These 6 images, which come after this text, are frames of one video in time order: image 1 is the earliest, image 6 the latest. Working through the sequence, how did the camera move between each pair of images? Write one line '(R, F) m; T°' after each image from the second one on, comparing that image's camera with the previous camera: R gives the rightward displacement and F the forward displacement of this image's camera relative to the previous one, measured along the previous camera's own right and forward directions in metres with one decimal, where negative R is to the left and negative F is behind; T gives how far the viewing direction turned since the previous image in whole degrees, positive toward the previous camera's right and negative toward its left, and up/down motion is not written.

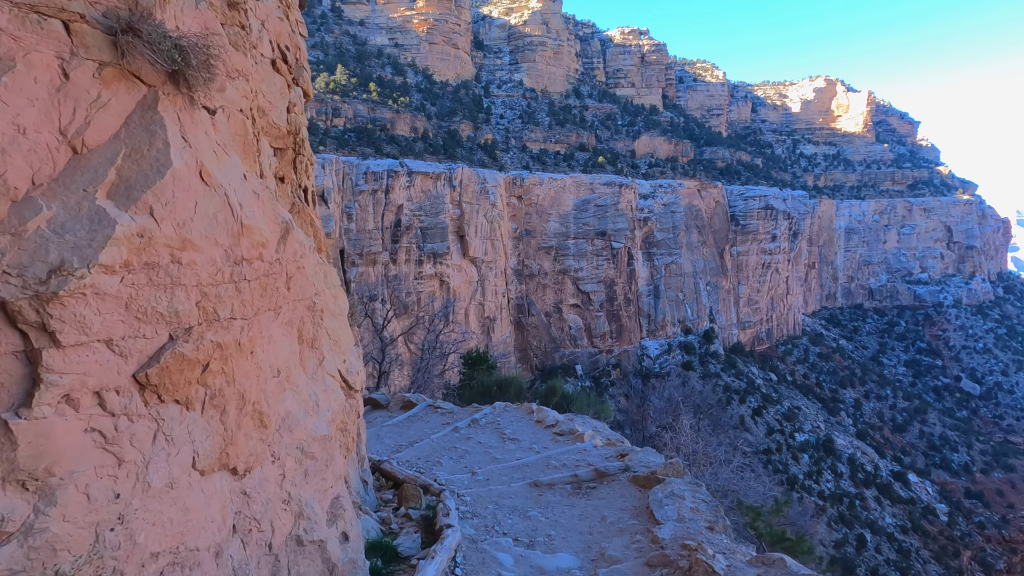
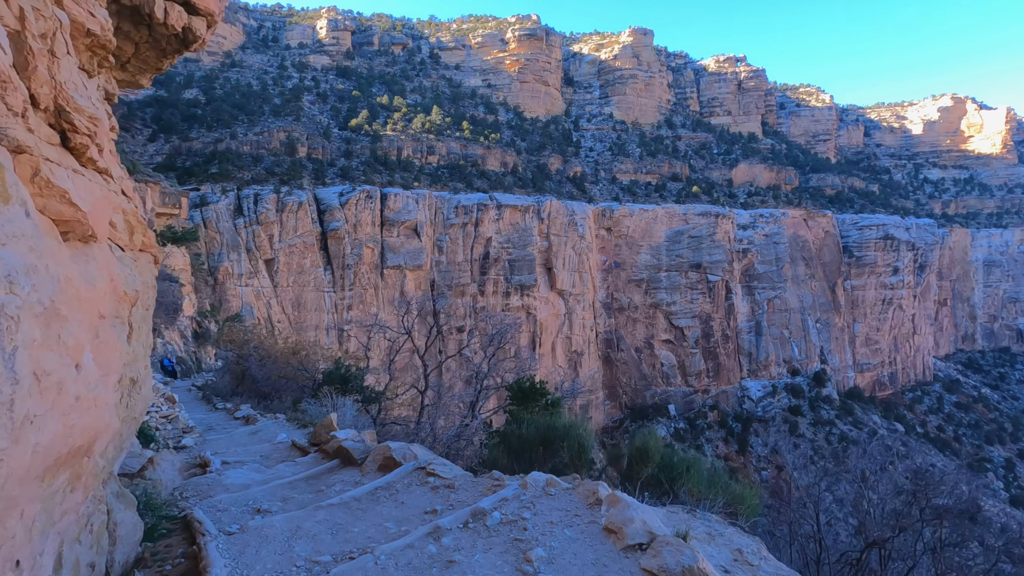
(+0.3, +3.5) m; -9°
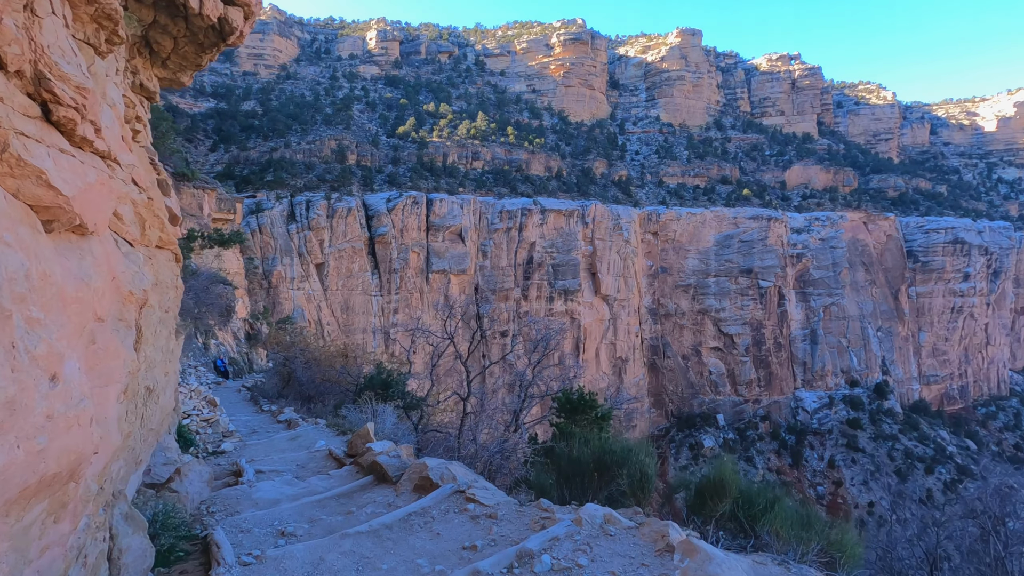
(-0.1, +0.5) m; -5°
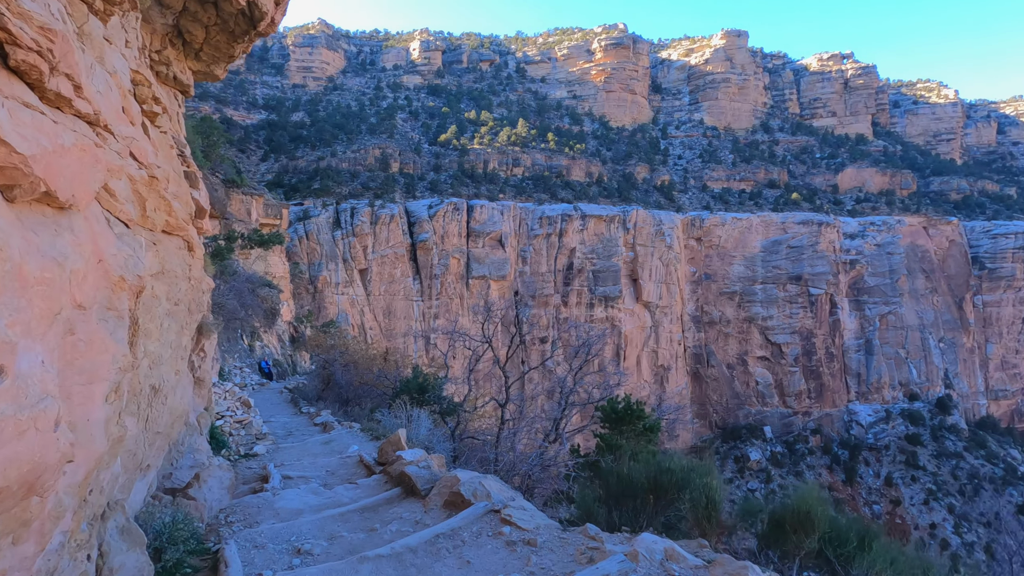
(0.0, +0.5) m; -4°
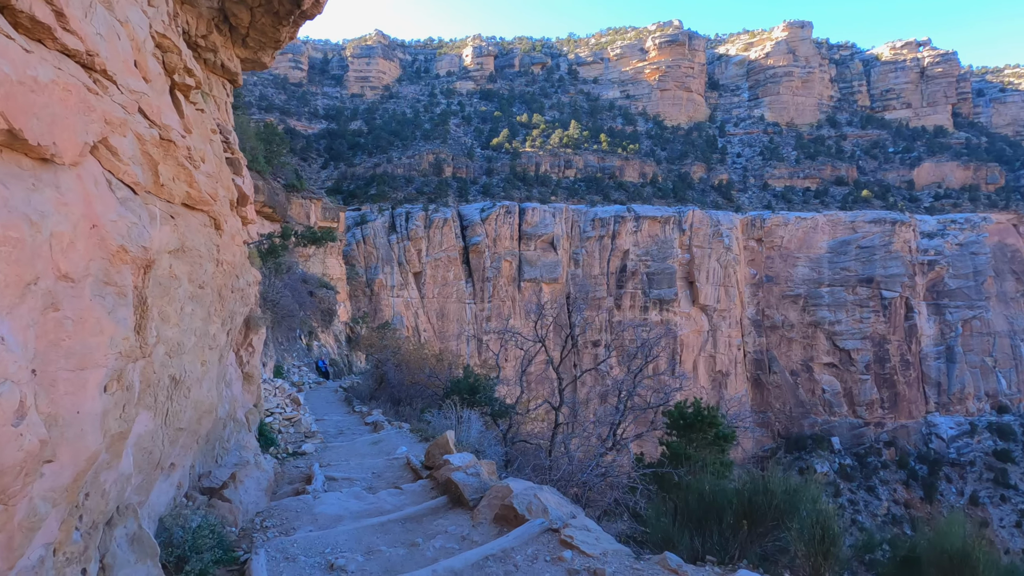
(-0.1, +0.5) m; -6°
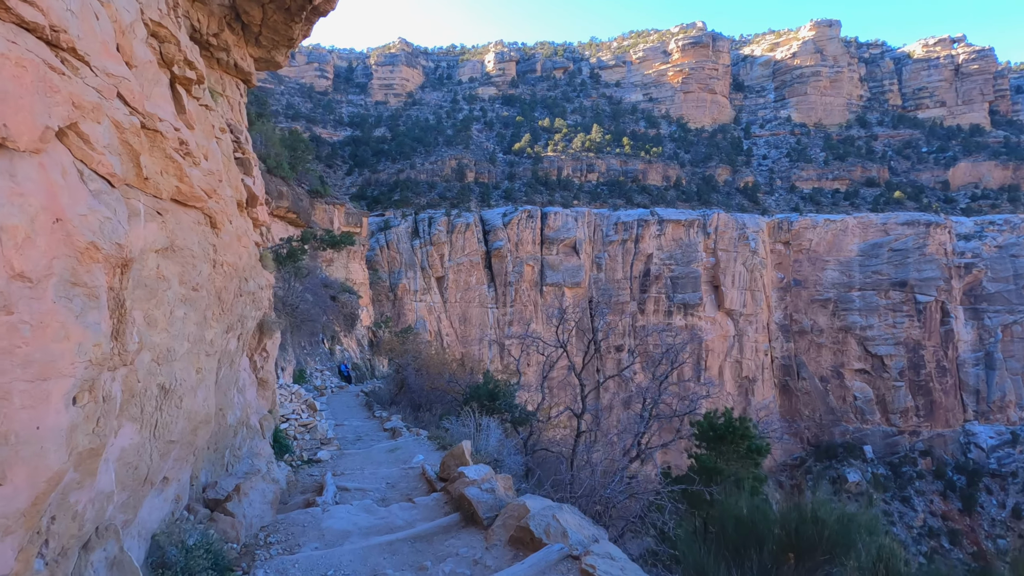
(0.0, +0.3) m; -2°
